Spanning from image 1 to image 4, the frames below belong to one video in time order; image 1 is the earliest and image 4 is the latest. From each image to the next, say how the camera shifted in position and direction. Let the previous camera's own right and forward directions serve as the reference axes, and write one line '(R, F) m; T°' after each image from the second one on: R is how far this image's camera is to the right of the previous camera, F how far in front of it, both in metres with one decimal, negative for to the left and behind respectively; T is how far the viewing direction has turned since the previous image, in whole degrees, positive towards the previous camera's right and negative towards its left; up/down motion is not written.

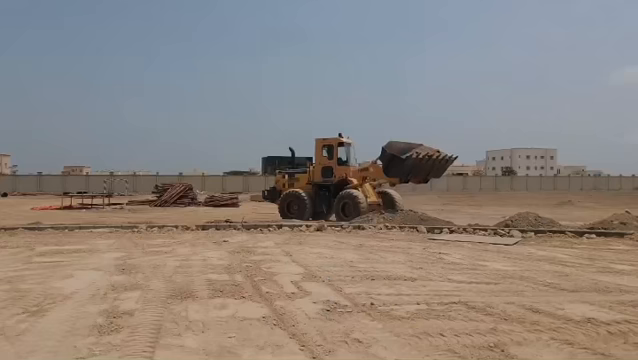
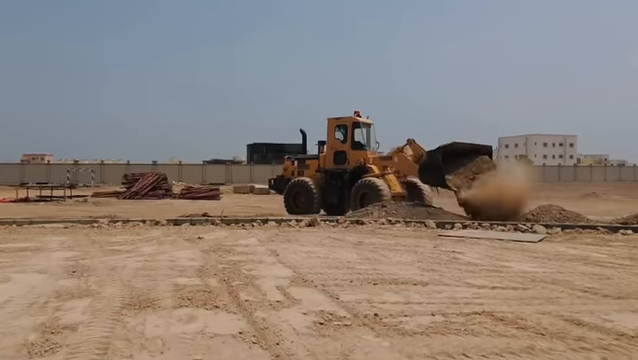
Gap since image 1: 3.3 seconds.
(0.0, +1.5) m; +1°
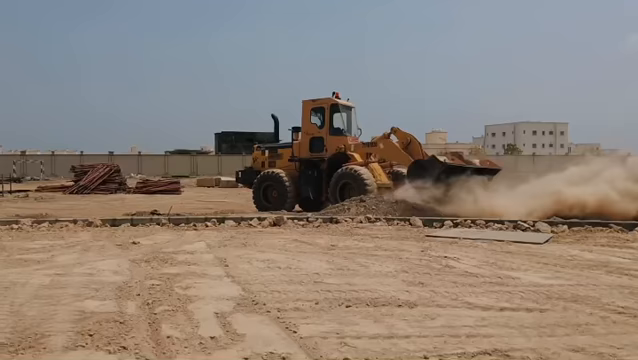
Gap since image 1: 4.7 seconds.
(+0.3, +1.9) m; +1°
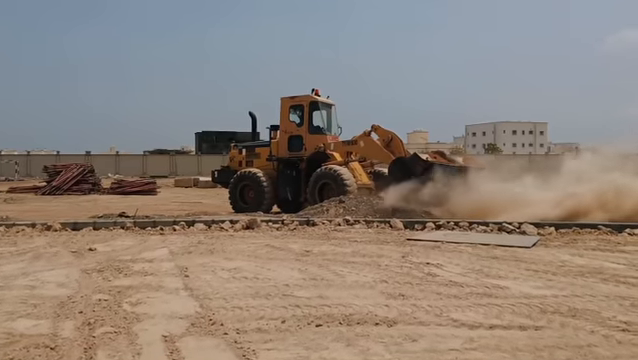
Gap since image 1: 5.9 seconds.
(+0.3, +0.7) m; +1°
